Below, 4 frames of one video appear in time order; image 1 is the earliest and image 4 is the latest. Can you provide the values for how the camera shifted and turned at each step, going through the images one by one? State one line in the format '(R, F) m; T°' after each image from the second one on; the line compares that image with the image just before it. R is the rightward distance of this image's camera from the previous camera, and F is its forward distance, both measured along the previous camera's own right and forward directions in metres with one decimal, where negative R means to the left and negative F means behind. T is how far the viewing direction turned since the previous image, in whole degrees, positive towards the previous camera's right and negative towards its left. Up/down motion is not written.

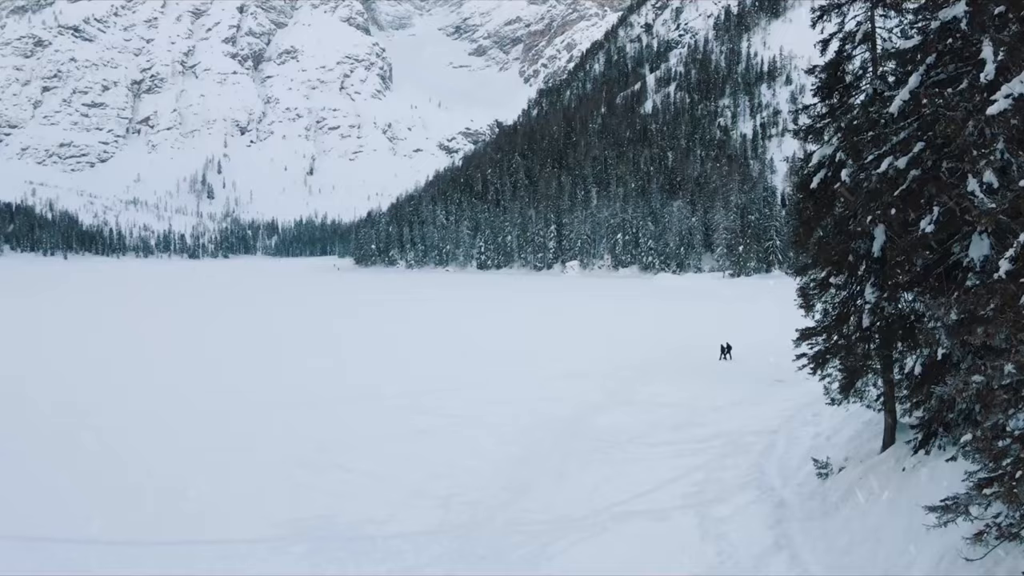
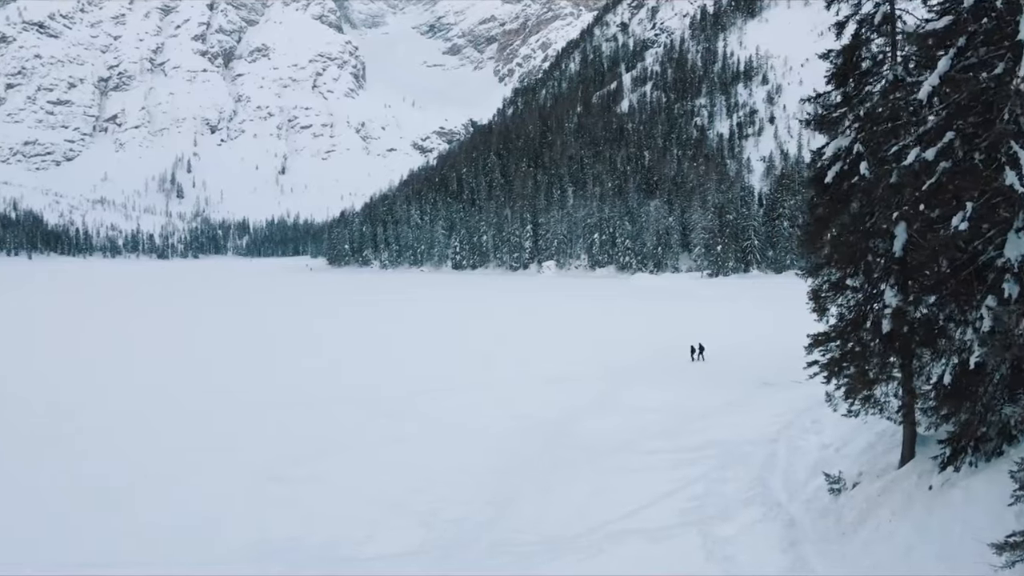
(-0.3, +1.1) m; +2°
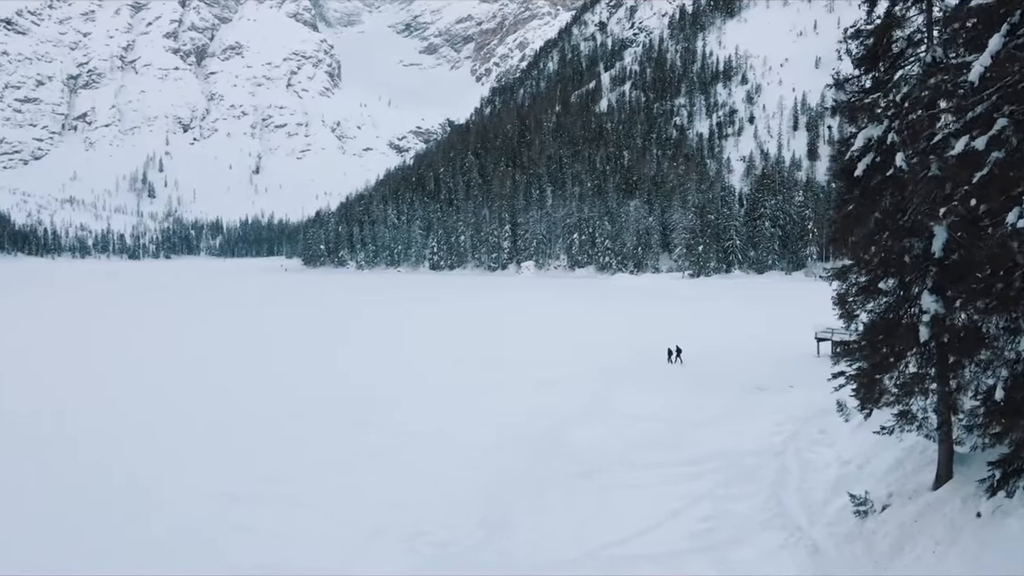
(-0.3, +1.2) m; +2°
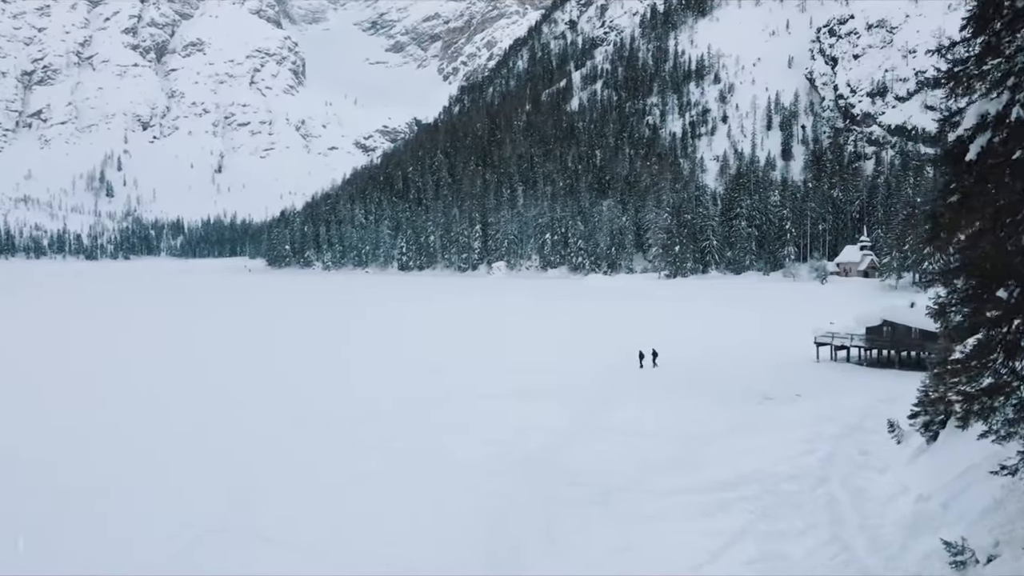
(-0.9, +2.0) m; +3°
